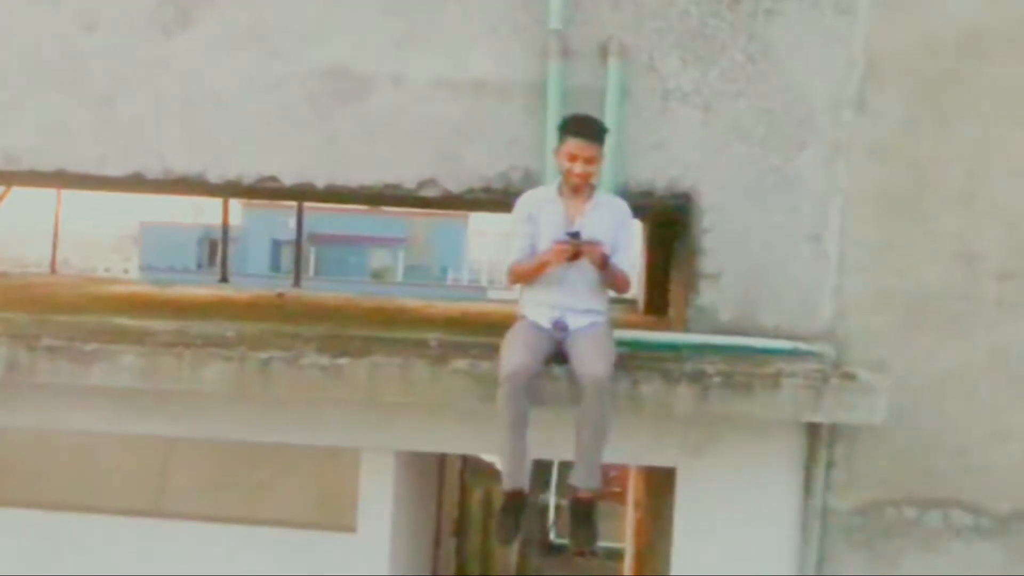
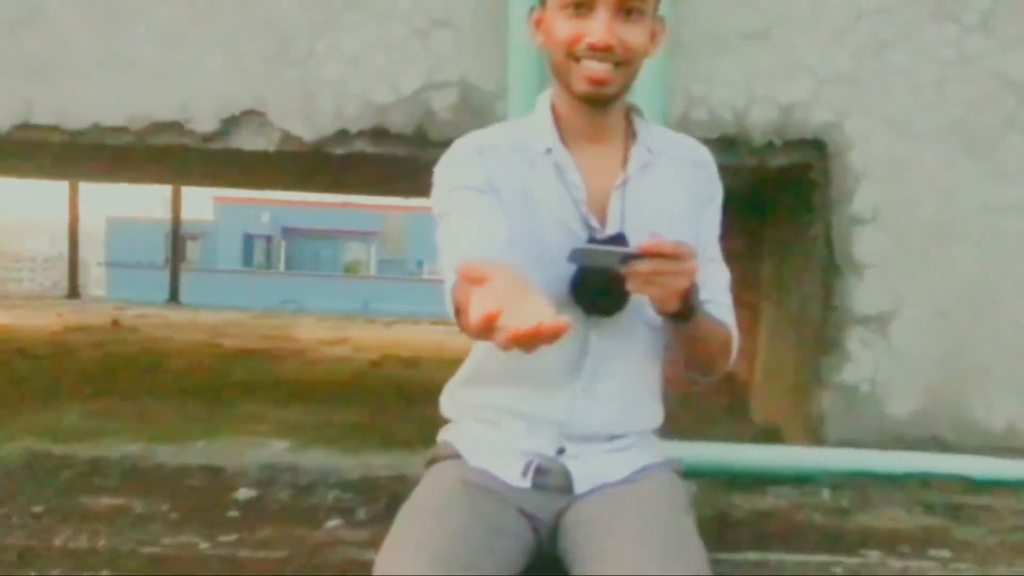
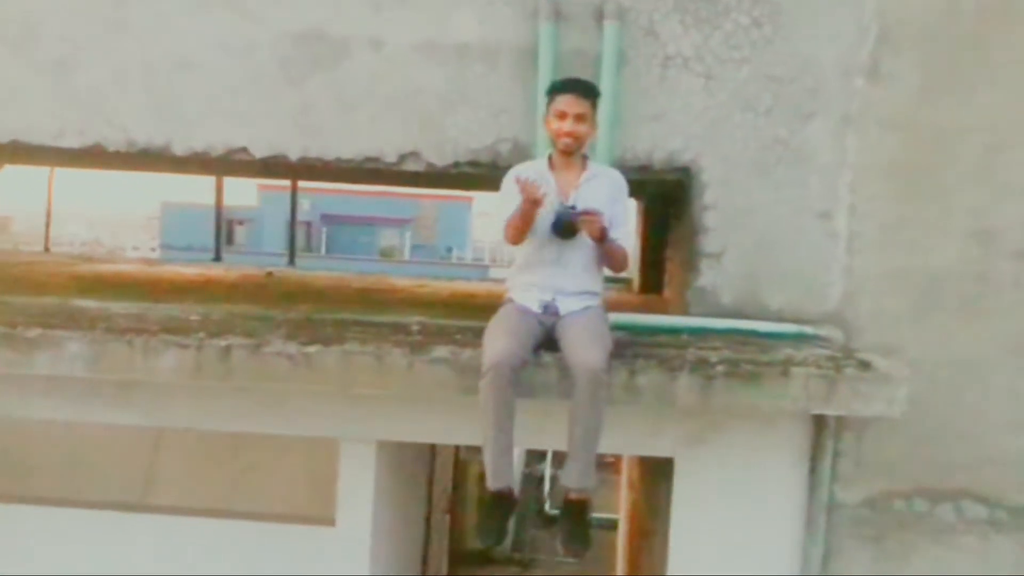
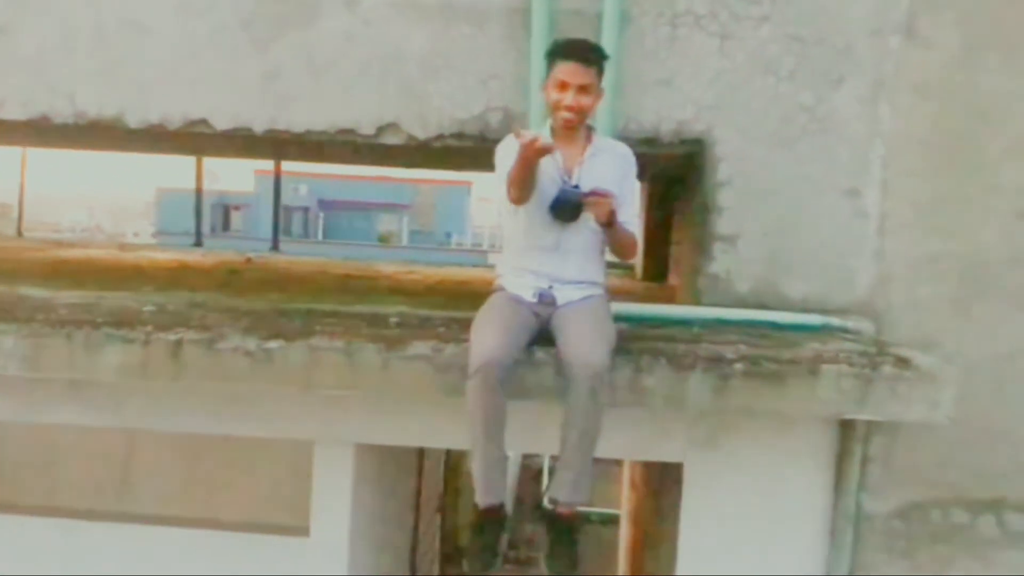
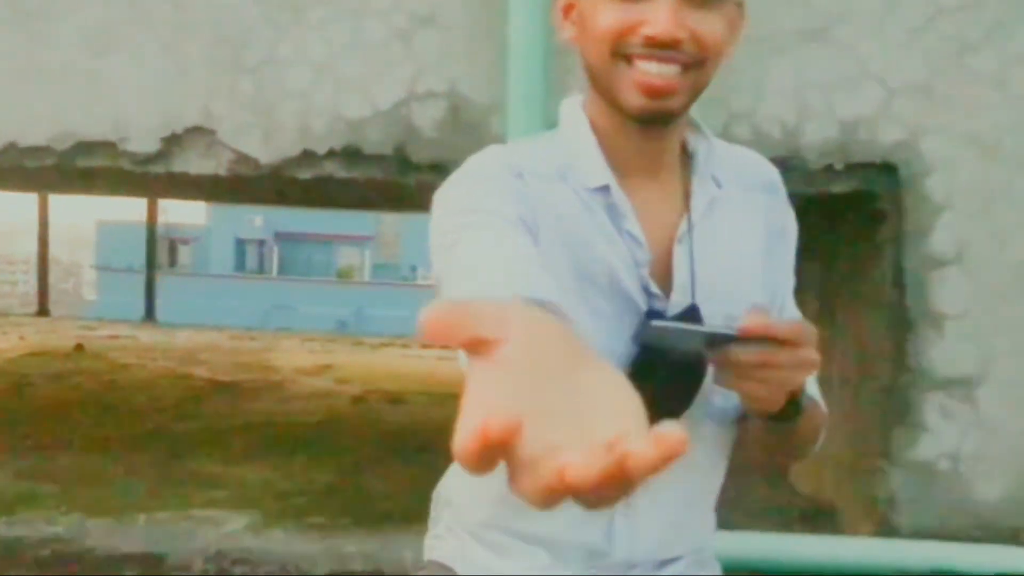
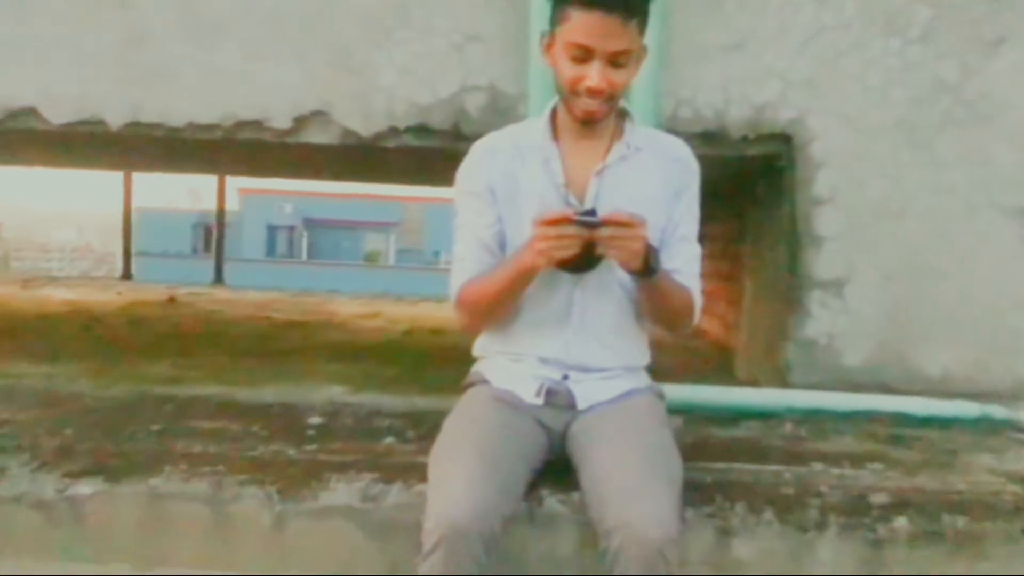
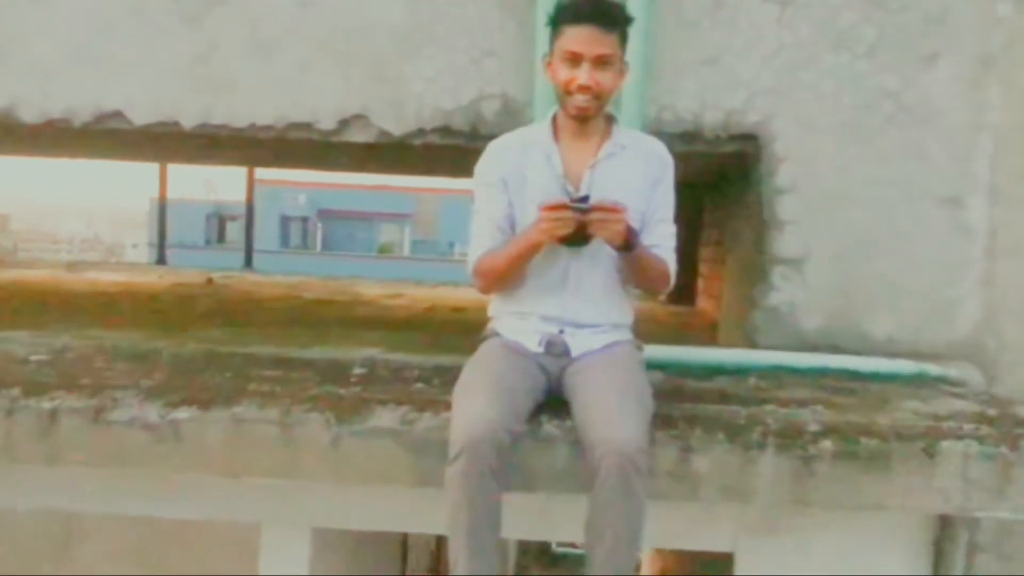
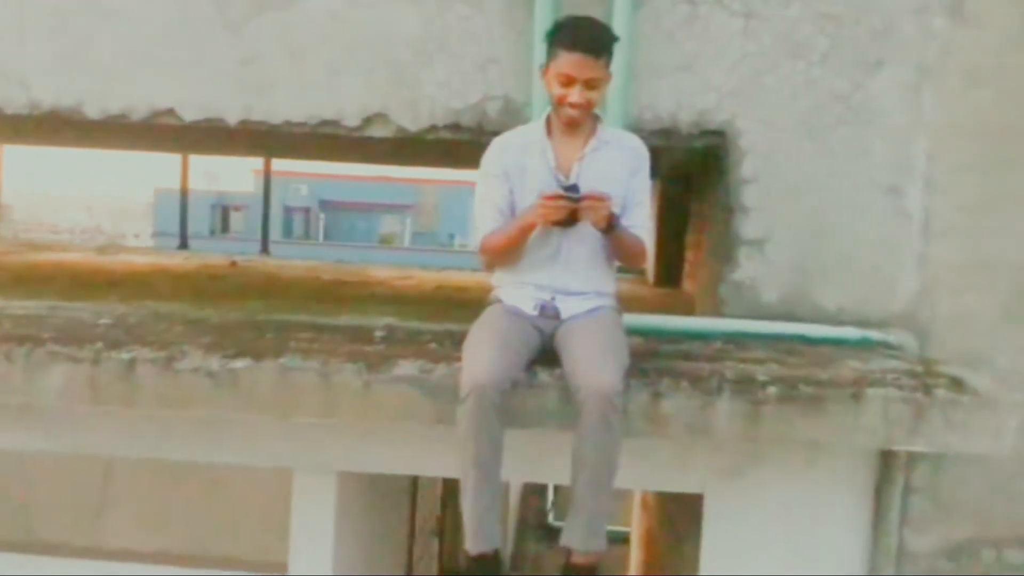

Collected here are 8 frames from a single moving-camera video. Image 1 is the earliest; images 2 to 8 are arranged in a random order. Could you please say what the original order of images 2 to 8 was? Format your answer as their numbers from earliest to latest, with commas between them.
3, 4, 8, 7, 6, 2, 5
